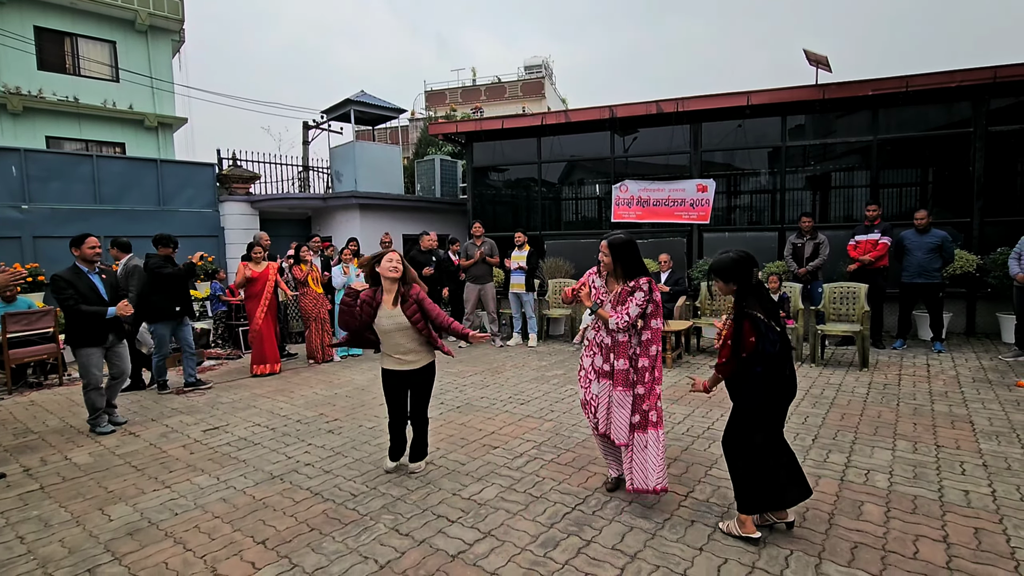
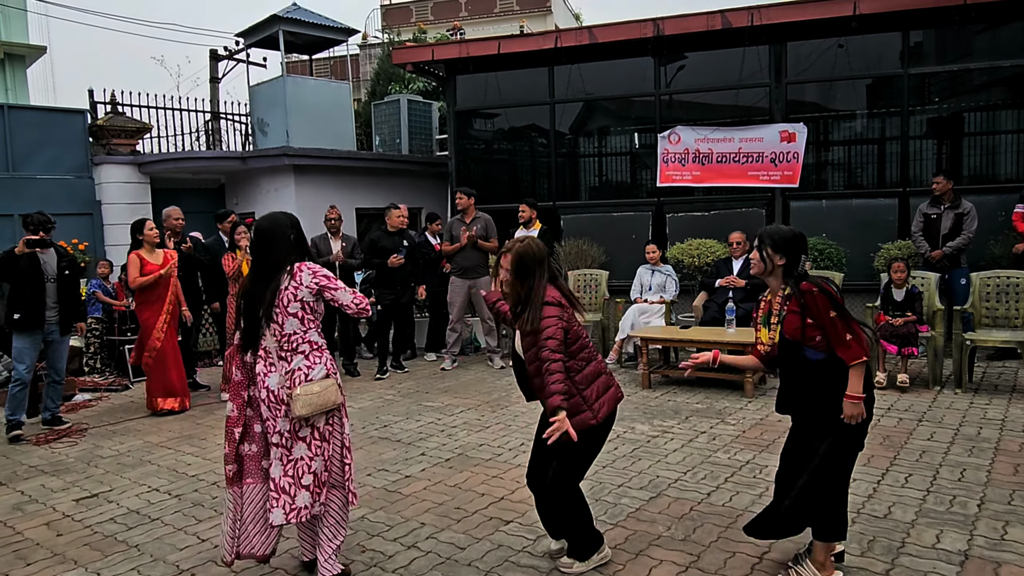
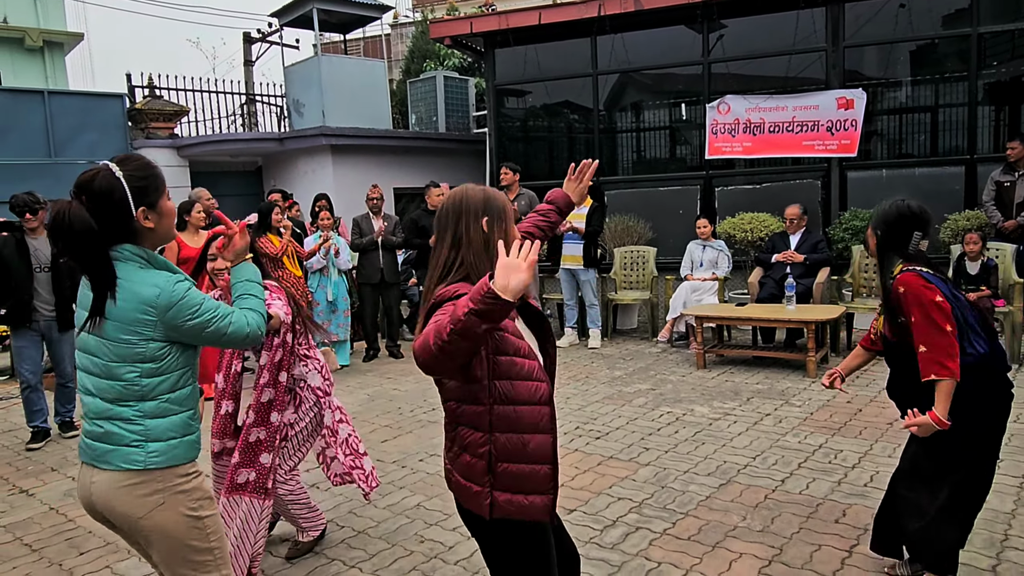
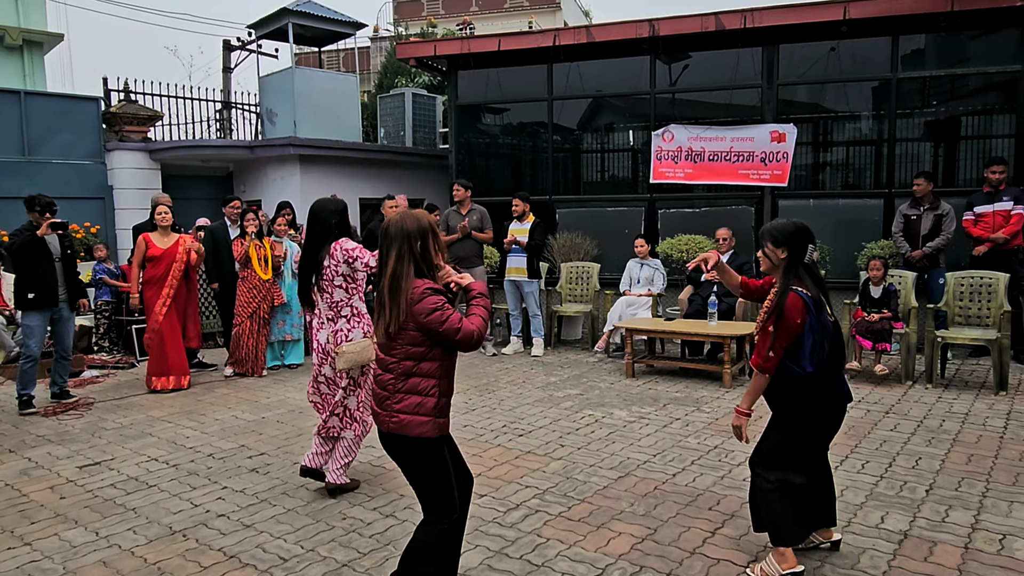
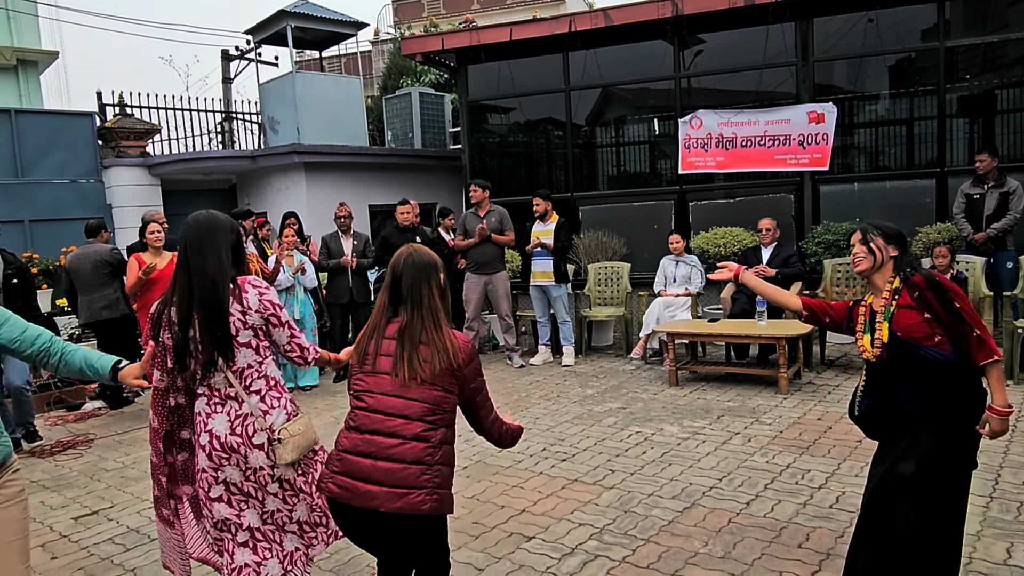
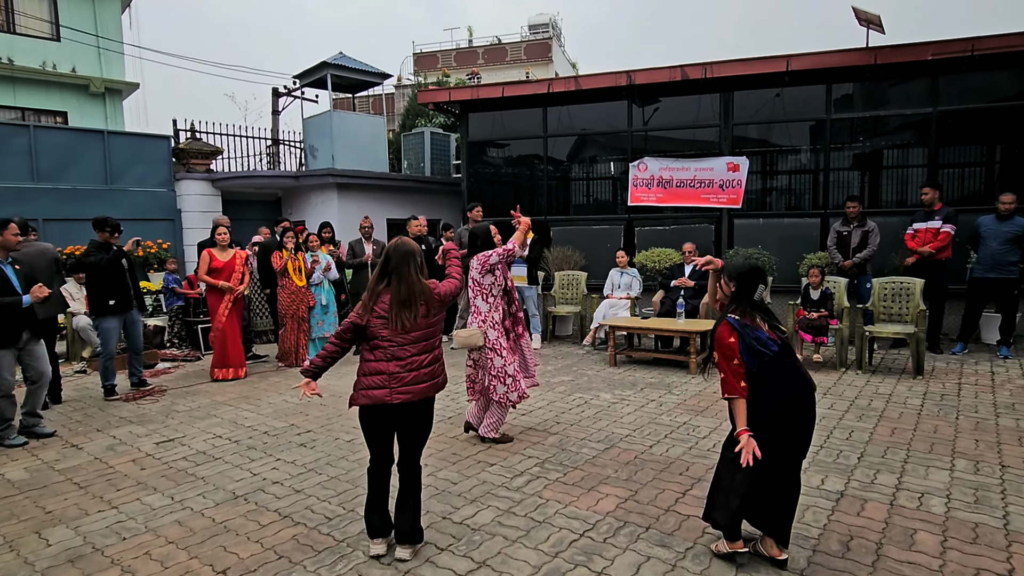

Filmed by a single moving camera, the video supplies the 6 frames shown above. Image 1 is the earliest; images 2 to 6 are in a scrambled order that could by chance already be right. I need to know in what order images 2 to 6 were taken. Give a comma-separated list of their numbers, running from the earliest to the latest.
6, 4, 2, 5, 3
